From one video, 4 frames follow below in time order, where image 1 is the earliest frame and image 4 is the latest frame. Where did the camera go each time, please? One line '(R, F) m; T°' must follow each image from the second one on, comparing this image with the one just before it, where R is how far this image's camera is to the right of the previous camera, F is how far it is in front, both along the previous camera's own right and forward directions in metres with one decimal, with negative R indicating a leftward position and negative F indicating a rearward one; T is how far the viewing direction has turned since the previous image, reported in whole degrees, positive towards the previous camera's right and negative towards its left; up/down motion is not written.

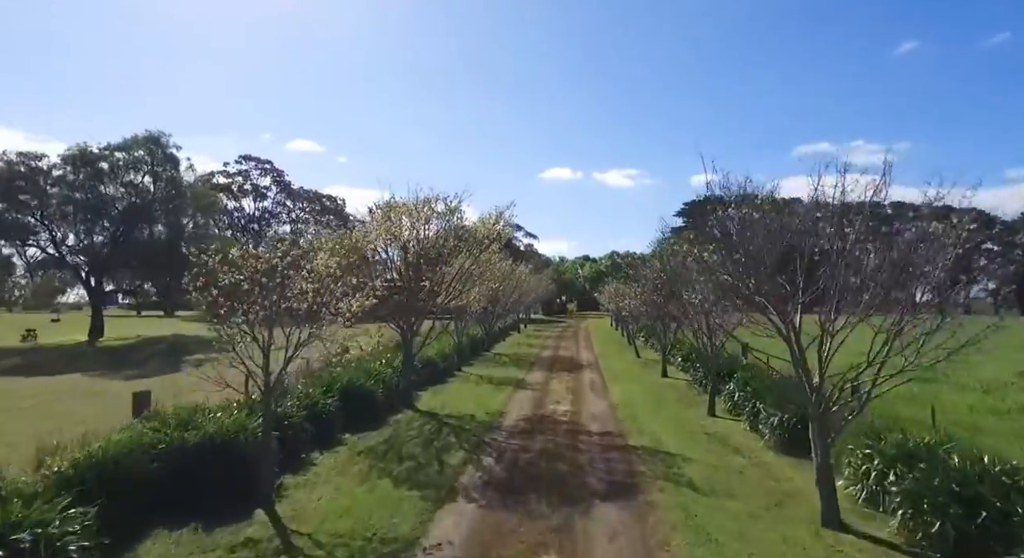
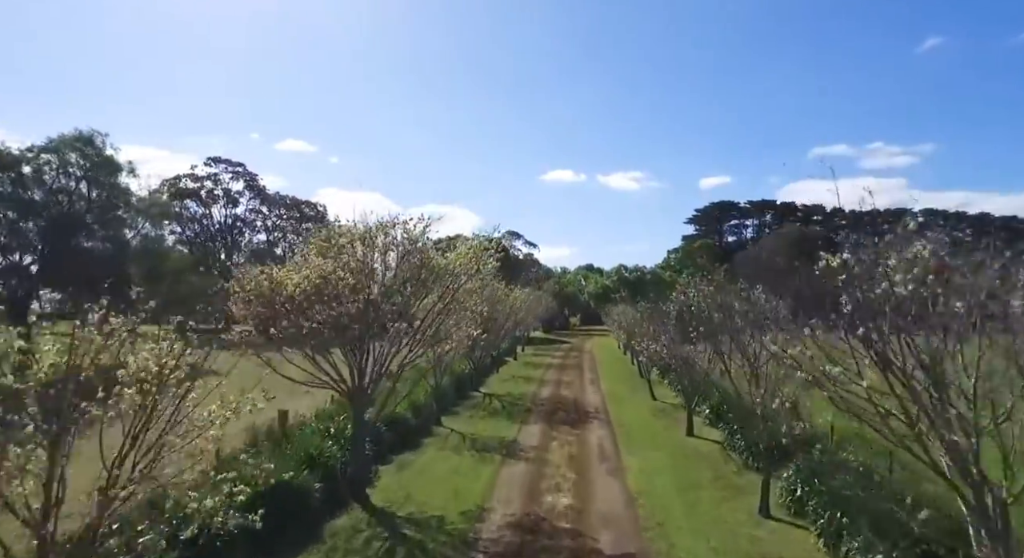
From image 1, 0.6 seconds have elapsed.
(+0.2, +3.6) m; 0°
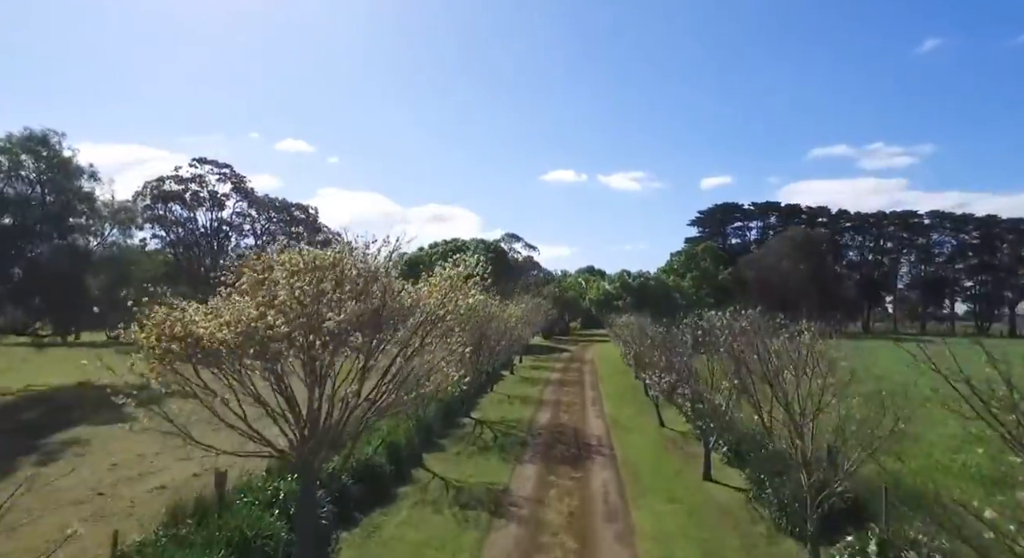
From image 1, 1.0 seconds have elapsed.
(+0.2, +2.1) m; 0°
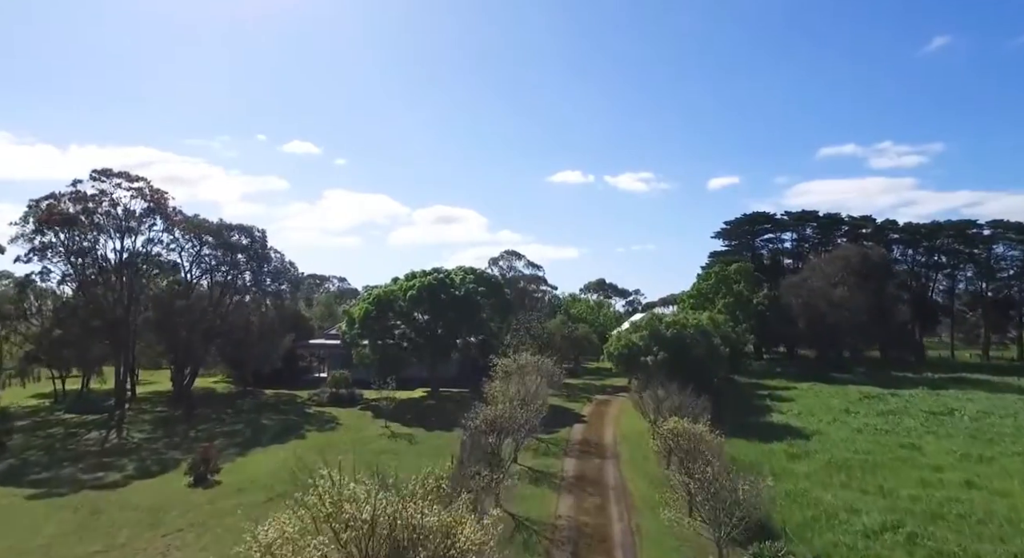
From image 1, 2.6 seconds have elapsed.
(+0.7, +11.7) m; -1°
